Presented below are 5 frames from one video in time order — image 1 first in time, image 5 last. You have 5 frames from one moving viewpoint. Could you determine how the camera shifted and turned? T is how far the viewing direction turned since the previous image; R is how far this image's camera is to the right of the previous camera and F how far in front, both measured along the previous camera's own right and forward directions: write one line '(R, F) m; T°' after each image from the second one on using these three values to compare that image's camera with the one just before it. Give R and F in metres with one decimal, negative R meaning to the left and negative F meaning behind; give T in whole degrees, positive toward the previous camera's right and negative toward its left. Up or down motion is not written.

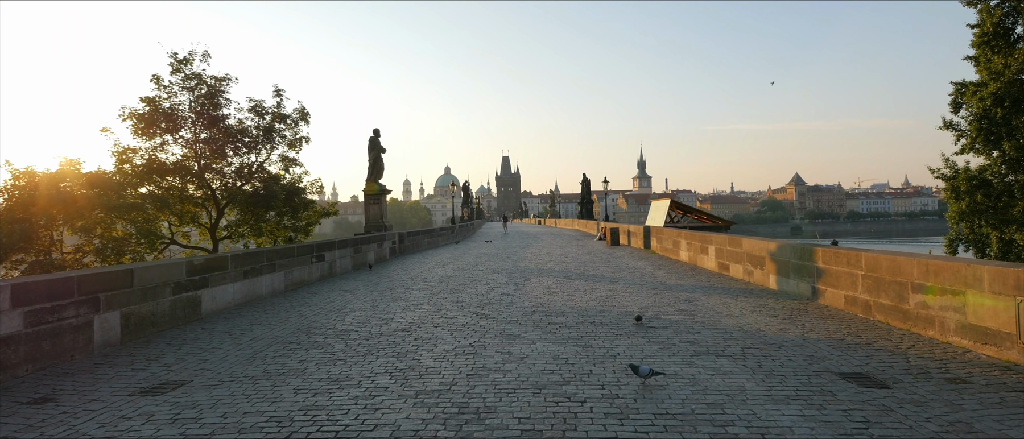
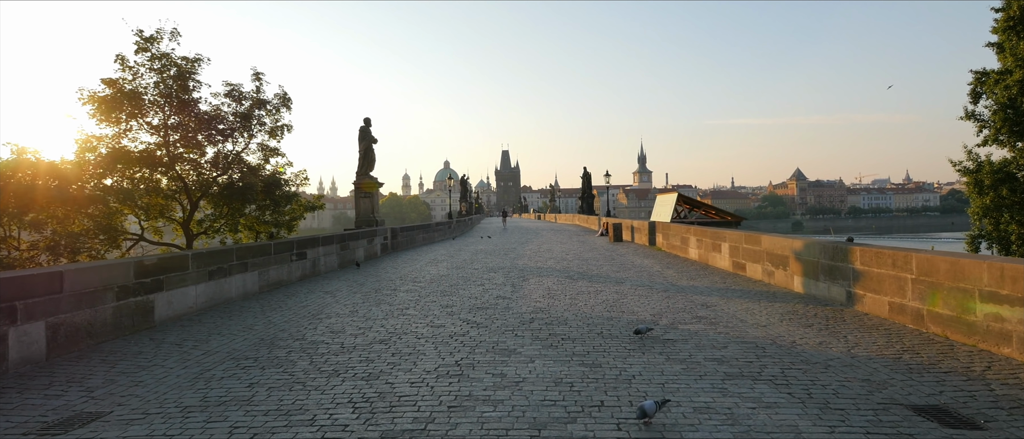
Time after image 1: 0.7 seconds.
(0.0, +0.9) m; 0°
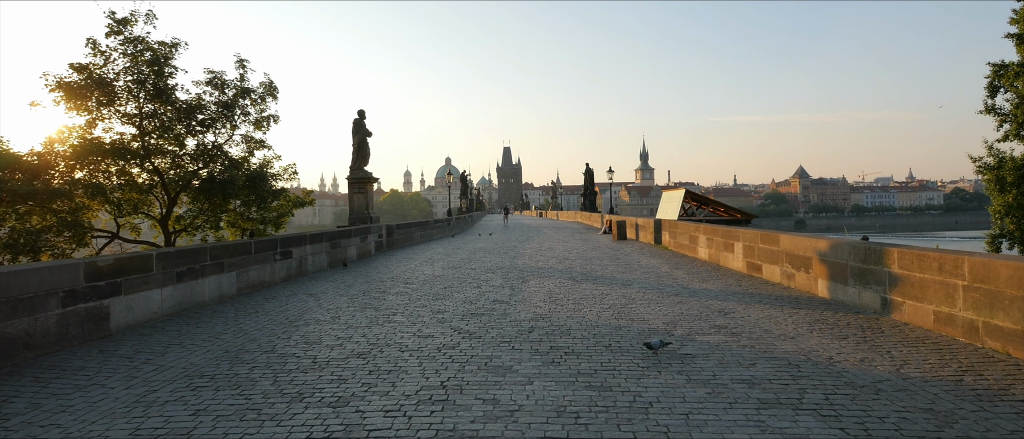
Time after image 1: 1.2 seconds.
(0.0, +0.7) m; 0°
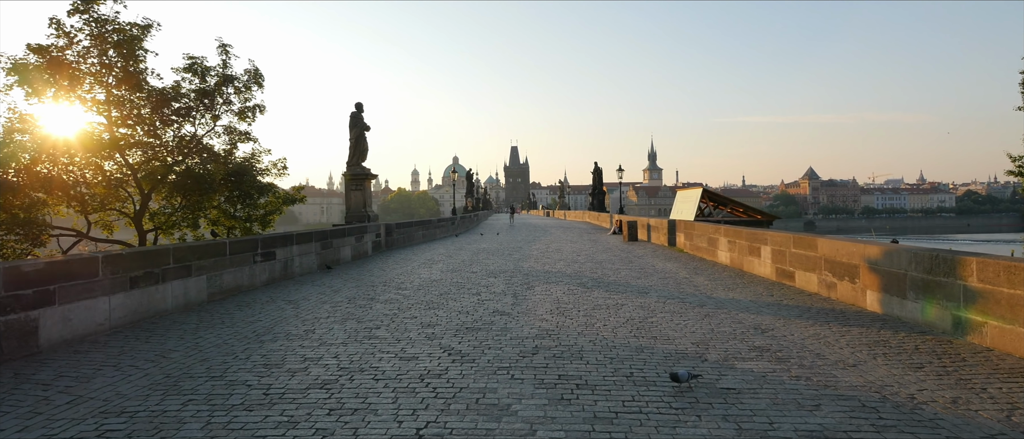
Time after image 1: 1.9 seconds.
(0.0, +0.9) m; -1°
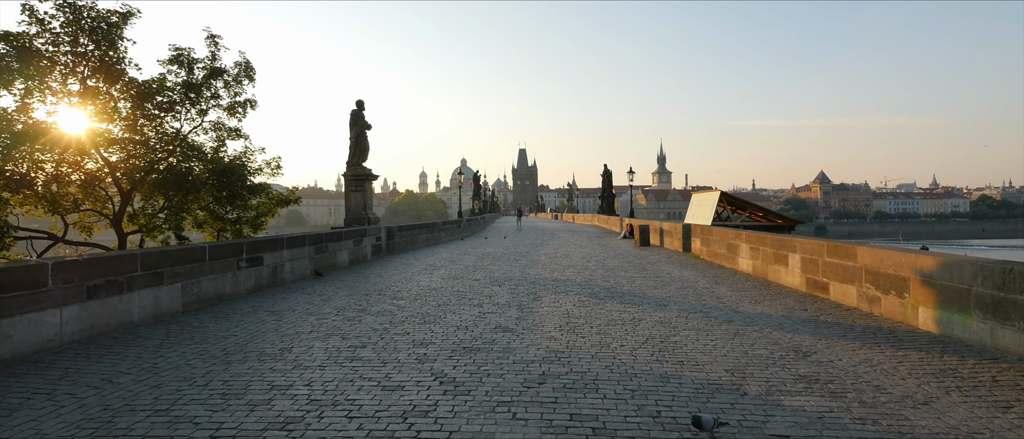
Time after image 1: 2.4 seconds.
(0.0, +0.7) m; -1°
